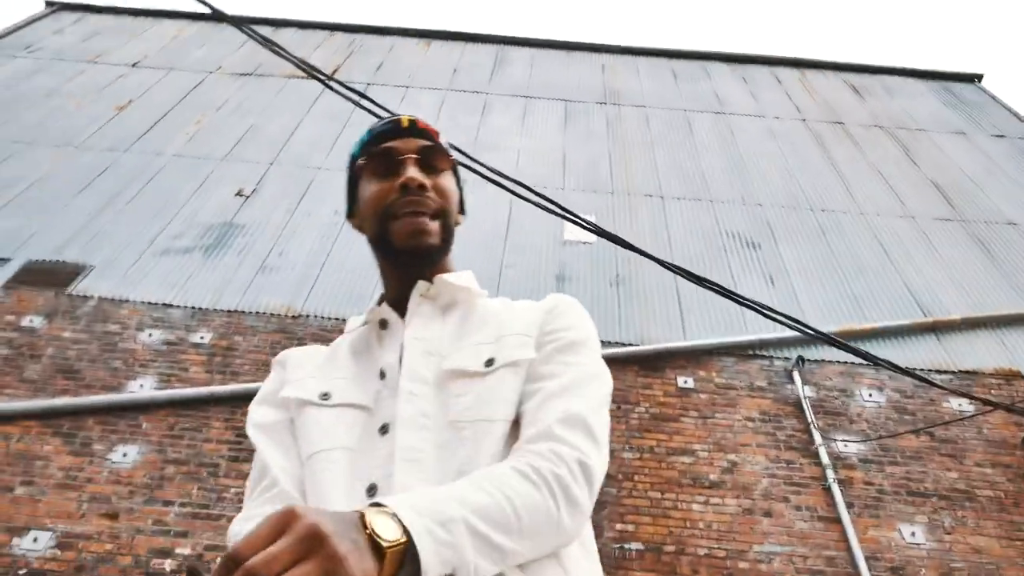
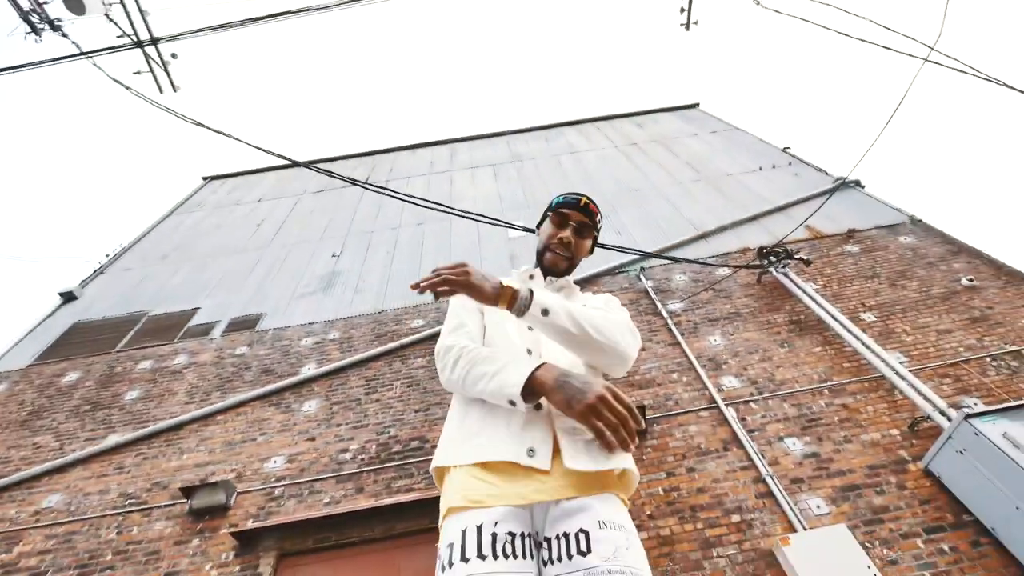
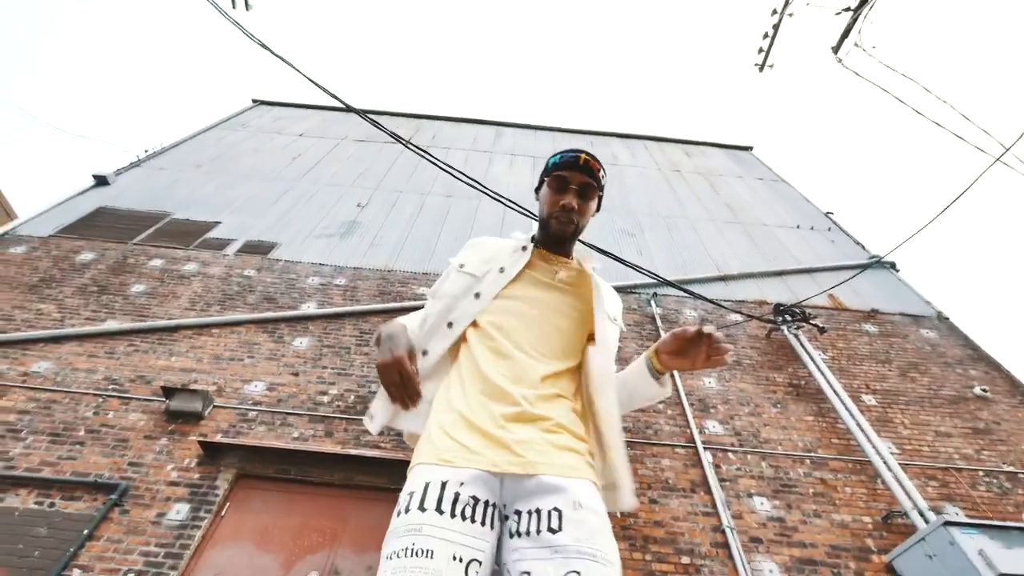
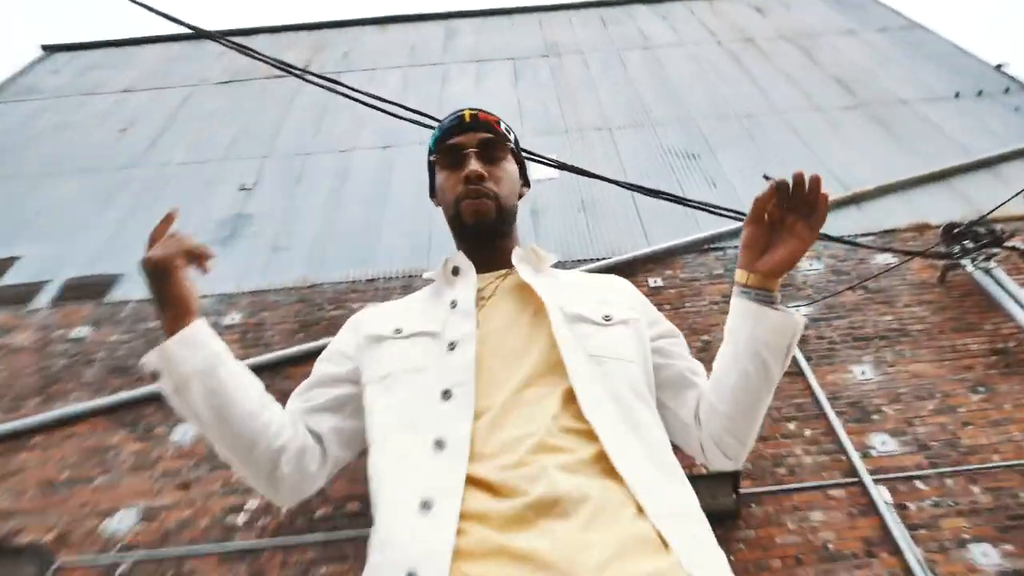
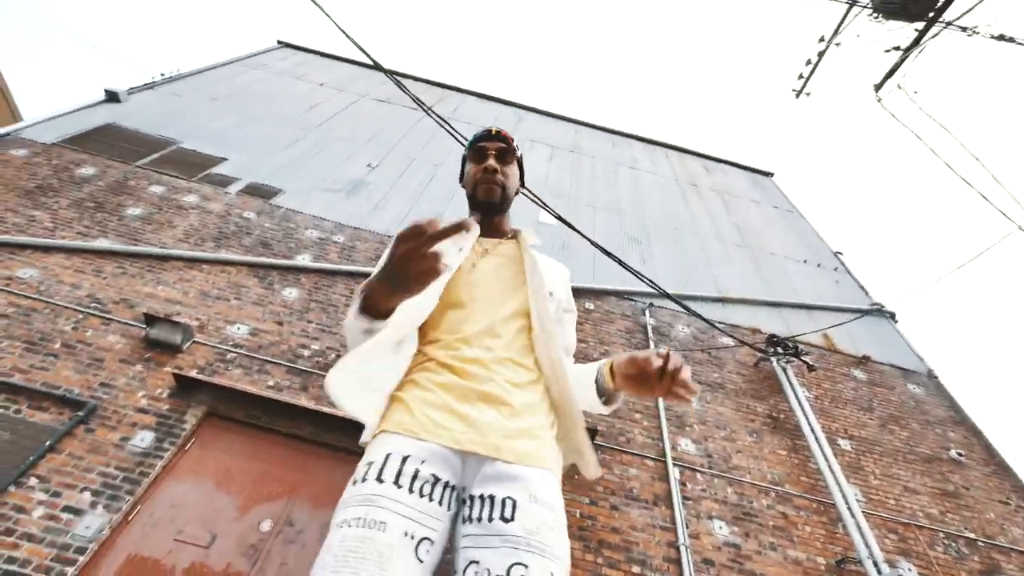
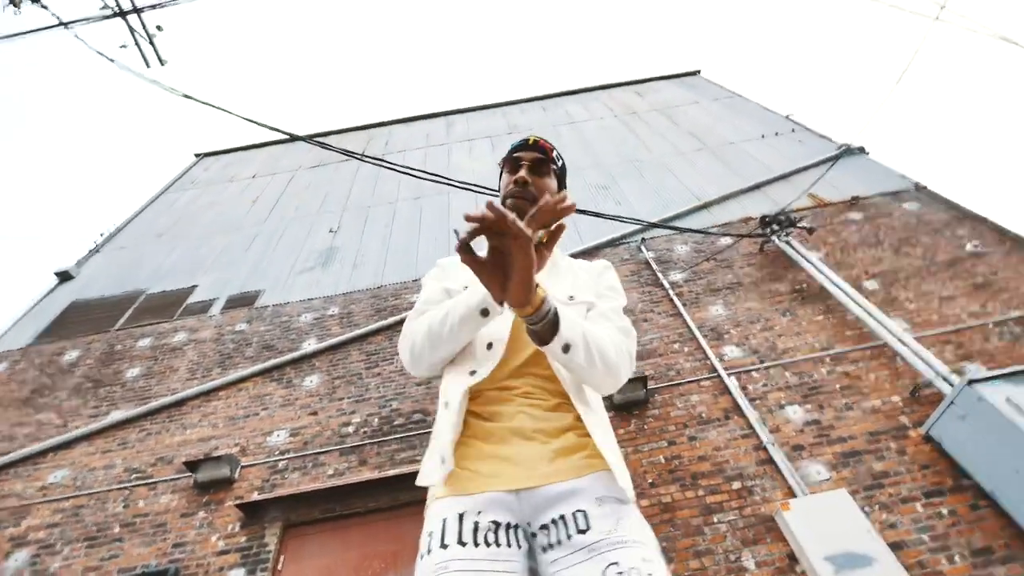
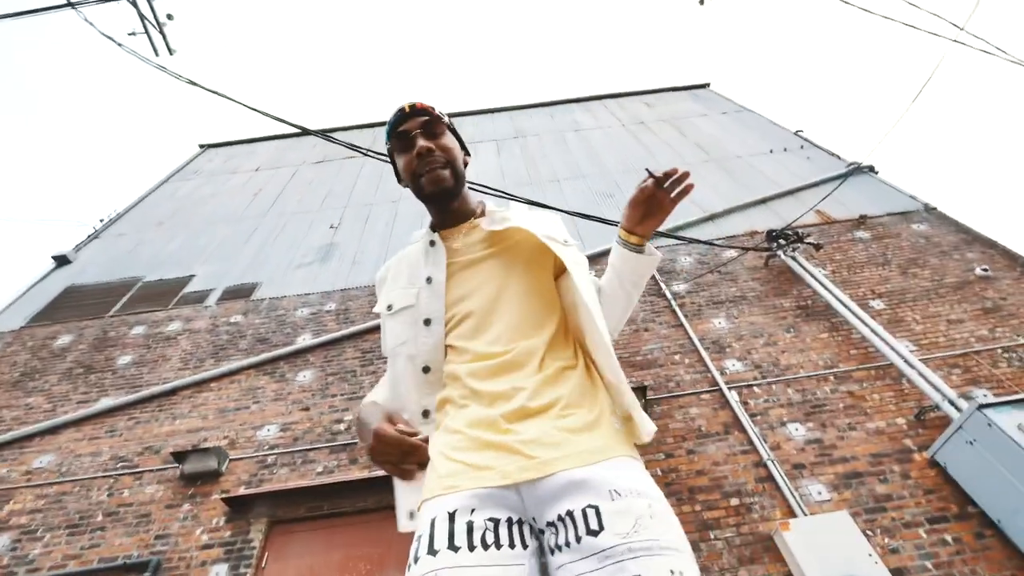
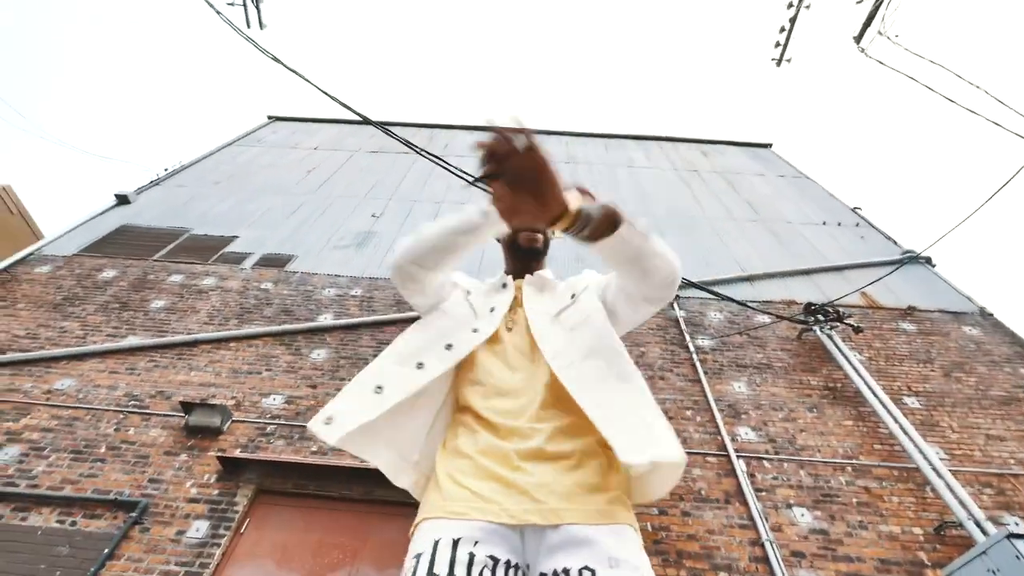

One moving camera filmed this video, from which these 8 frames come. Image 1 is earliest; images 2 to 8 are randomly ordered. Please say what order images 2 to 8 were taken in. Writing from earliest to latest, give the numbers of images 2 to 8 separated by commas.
2, 3, 7, 8, 6, 5, 4
